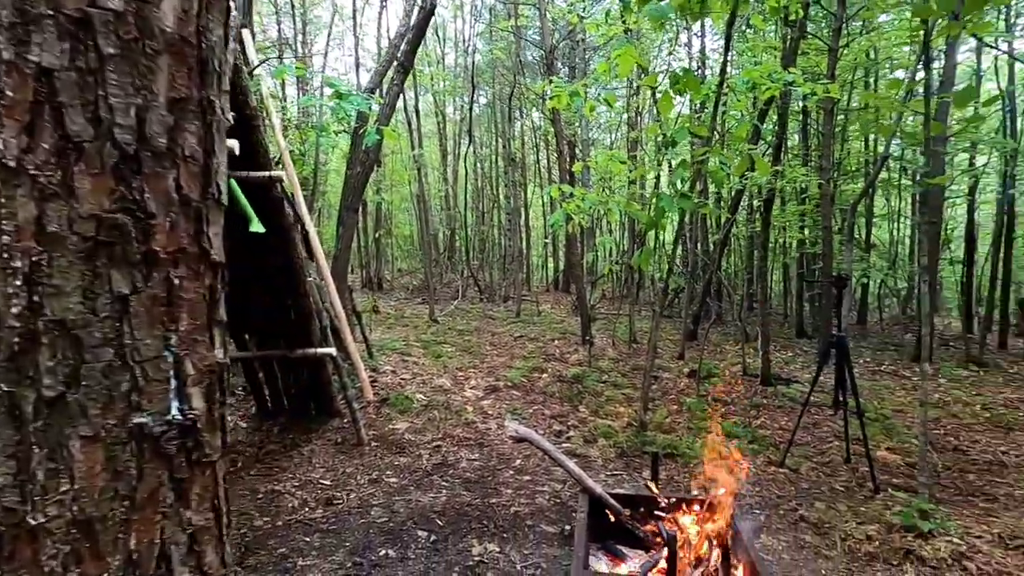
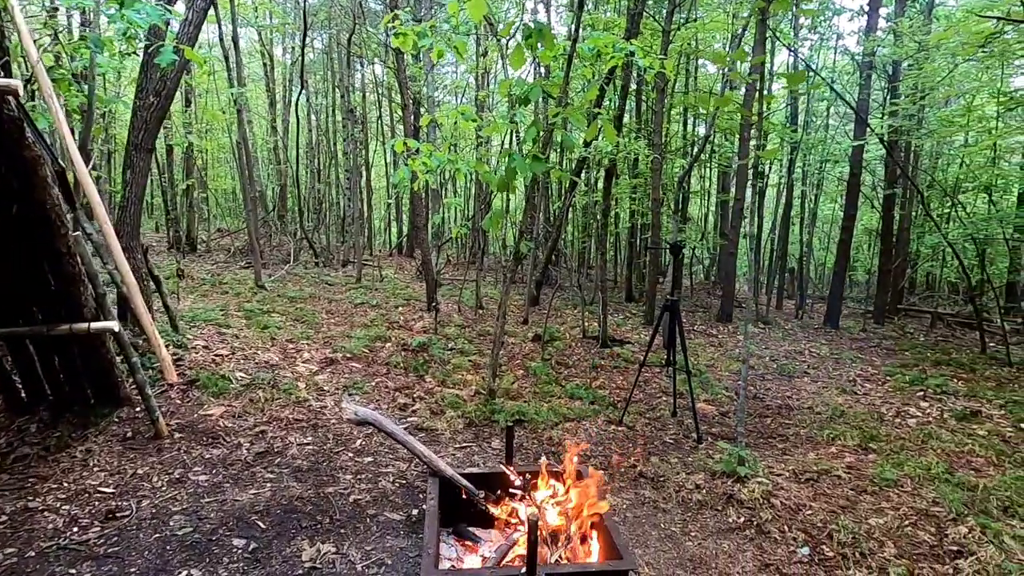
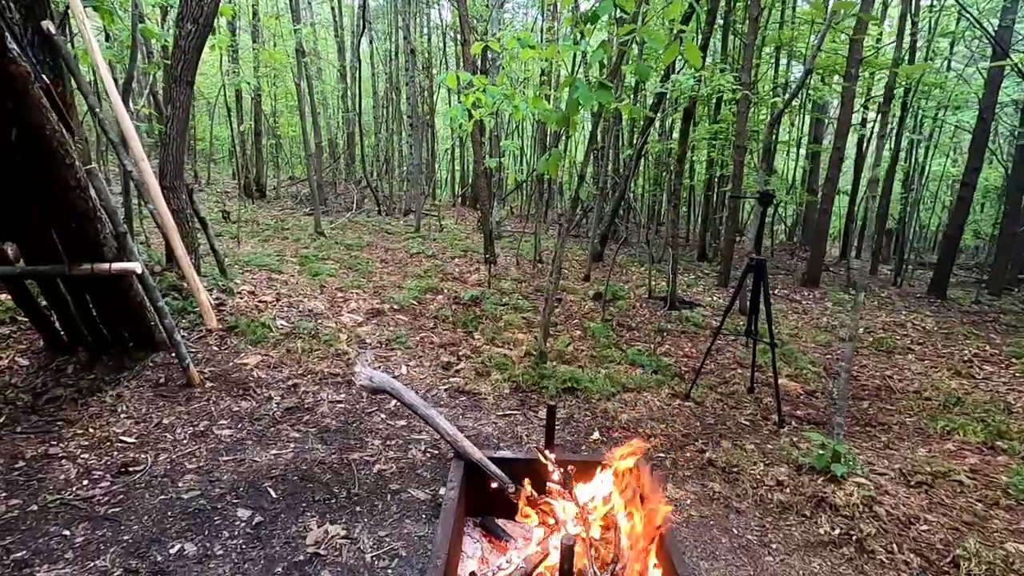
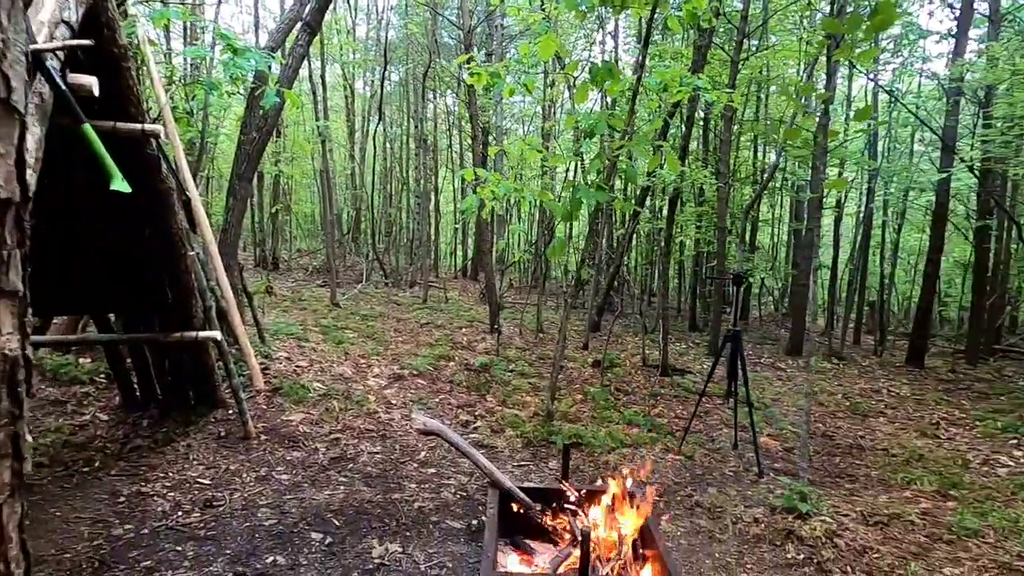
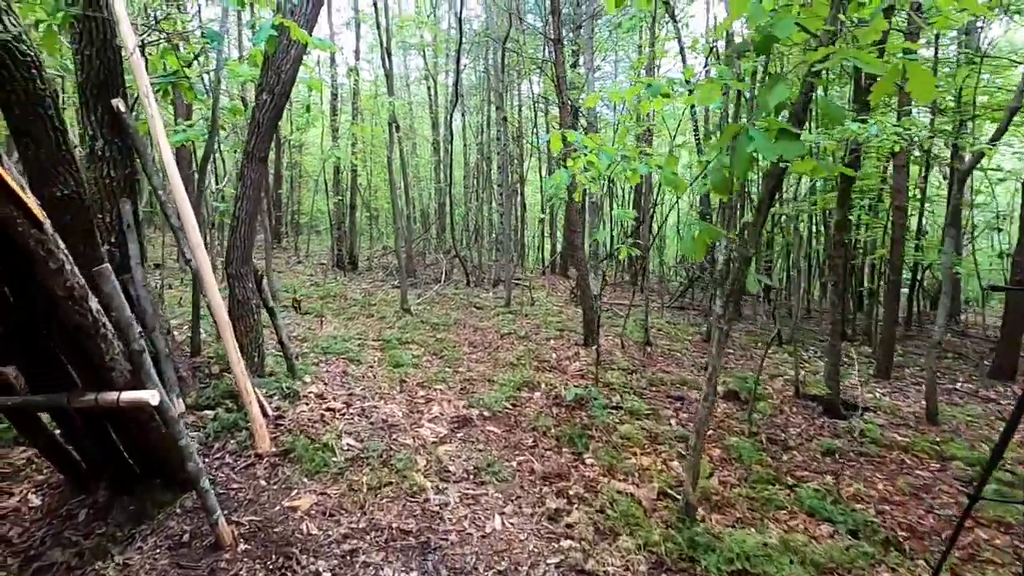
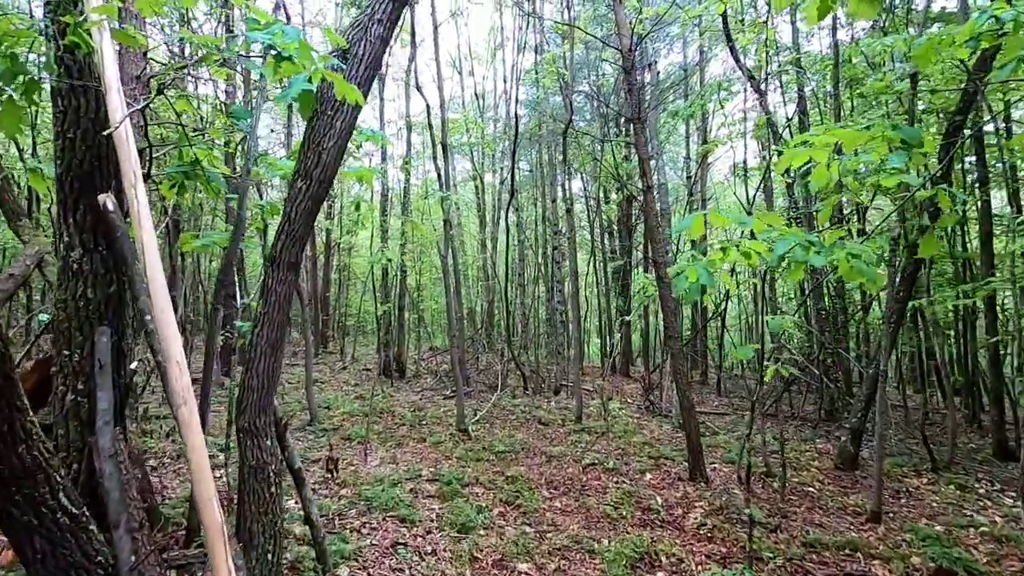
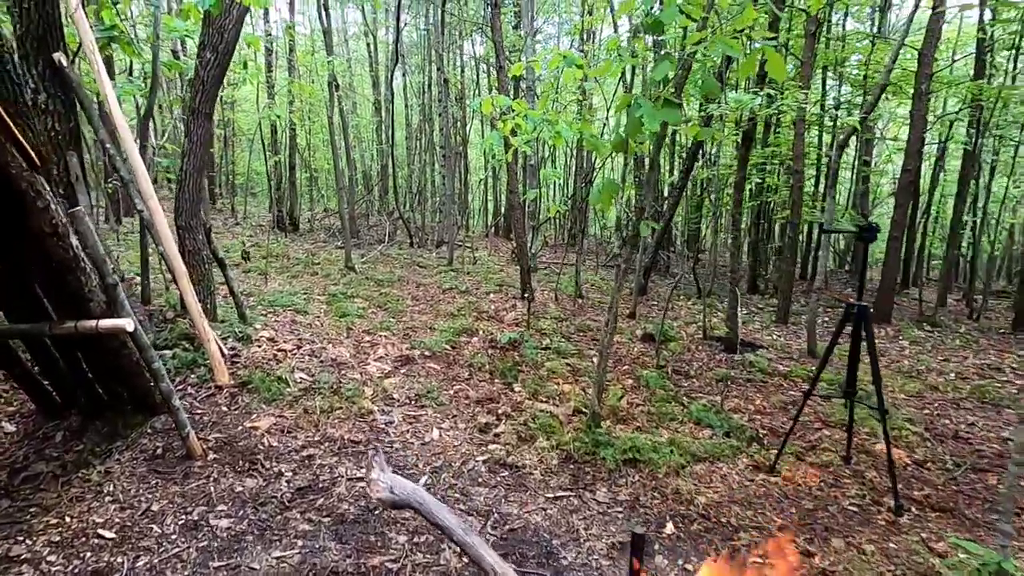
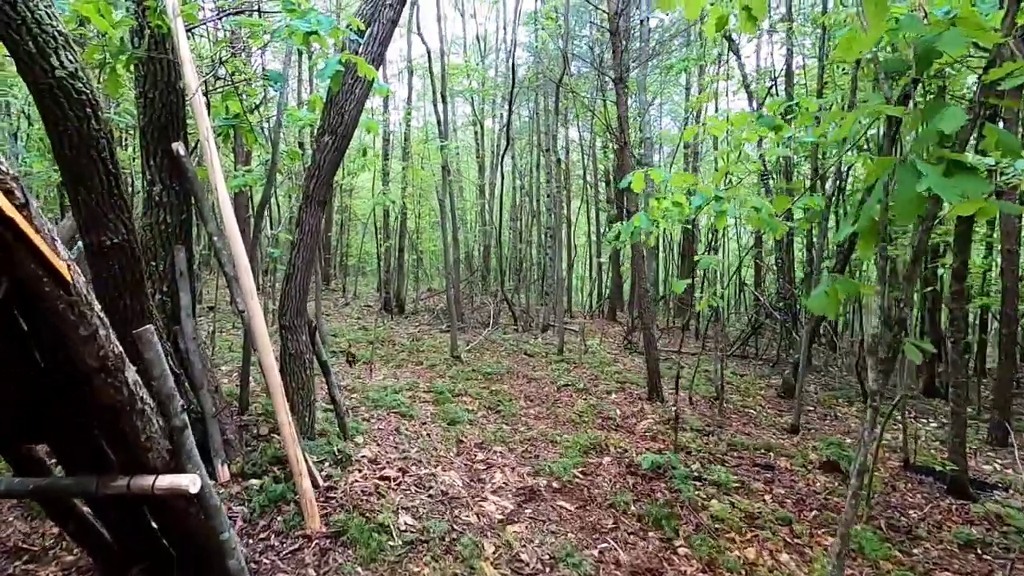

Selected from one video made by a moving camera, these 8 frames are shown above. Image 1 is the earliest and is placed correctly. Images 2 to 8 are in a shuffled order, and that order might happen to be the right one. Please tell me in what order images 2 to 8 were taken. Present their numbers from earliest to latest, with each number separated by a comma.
4, 2, 3, 7, 5, 8, 6
